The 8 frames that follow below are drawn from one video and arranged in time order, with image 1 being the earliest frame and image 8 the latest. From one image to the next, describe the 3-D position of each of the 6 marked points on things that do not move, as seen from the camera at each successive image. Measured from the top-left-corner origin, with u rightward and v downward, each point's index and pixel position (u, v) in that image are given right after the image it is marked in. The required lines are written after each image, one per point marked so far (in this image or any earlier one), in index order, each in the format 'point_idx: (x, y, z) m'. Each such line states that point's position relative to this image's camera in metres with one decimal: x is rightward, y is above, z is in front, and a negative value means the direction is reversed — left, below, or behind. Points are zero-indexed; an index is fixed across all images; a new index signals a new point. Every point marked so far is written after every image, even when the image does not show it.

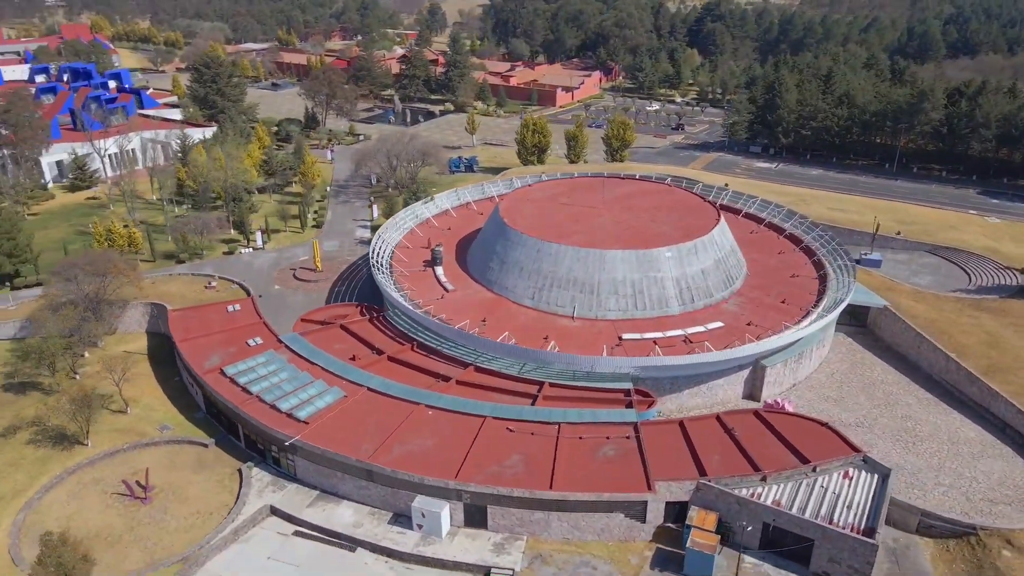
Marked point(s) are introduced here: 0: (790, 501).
0: (+7.4, -5.8, +19.8) m
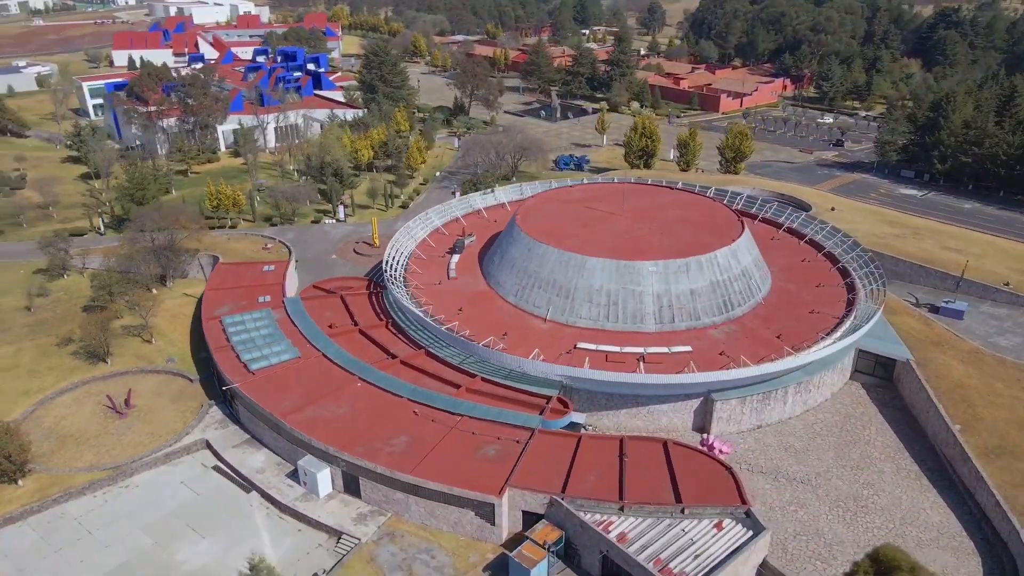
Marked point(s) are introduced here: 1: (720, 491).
0: (+3.1, -6.3, +18.7) m
1: (+5.5, -5.5, +19.9) m
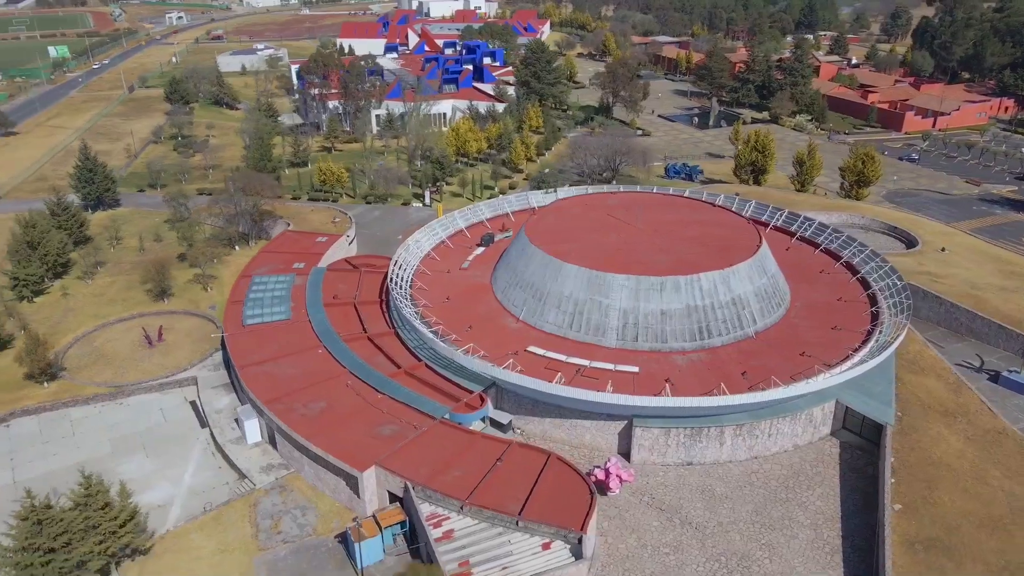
0: (-1.3, -6.4, +18.8) m
1: (+1.4, -5.9, +19.3) m
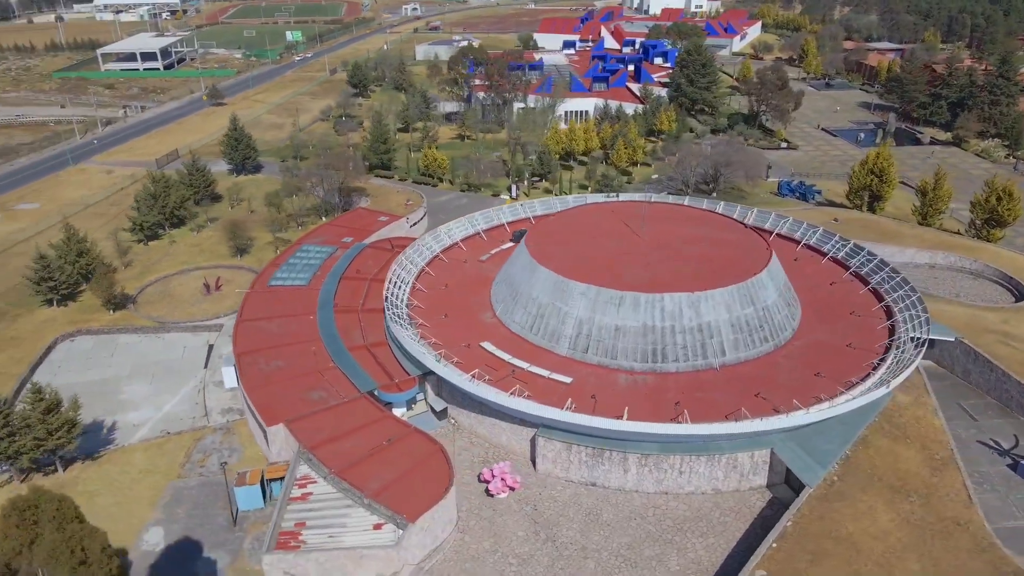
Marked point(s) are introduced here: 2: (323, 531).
0: (-5.5, -5.8, +20.2) m
1: (-2.7, -5.7, +19.8) m
2: (-4.9, -6.3, +19.2) m
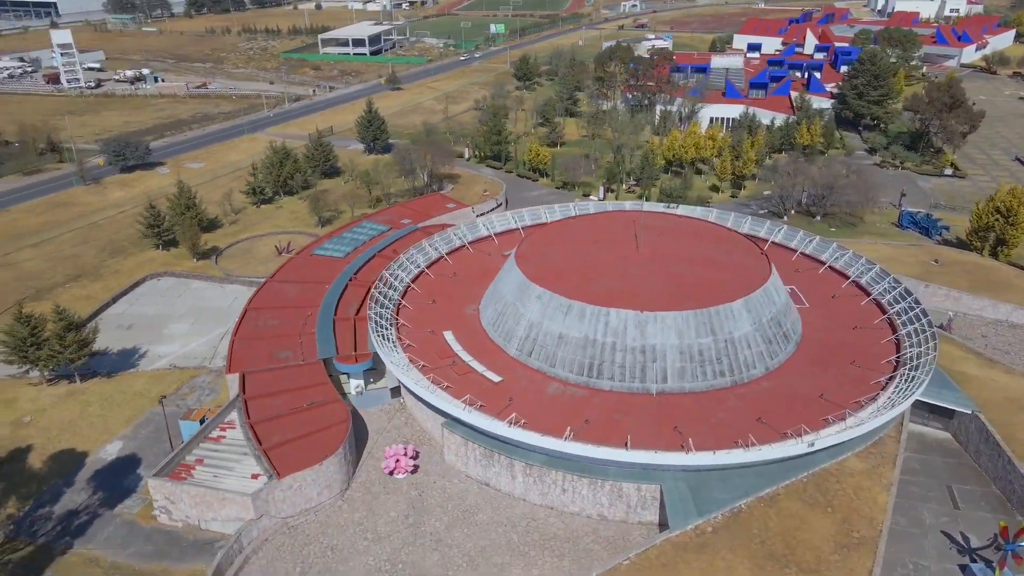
0: (-8.9, -4.8, +22.6) m
1: (-6.4, -5.0, +21.5) m
2: (-8.7, -5.3, +21.5) m
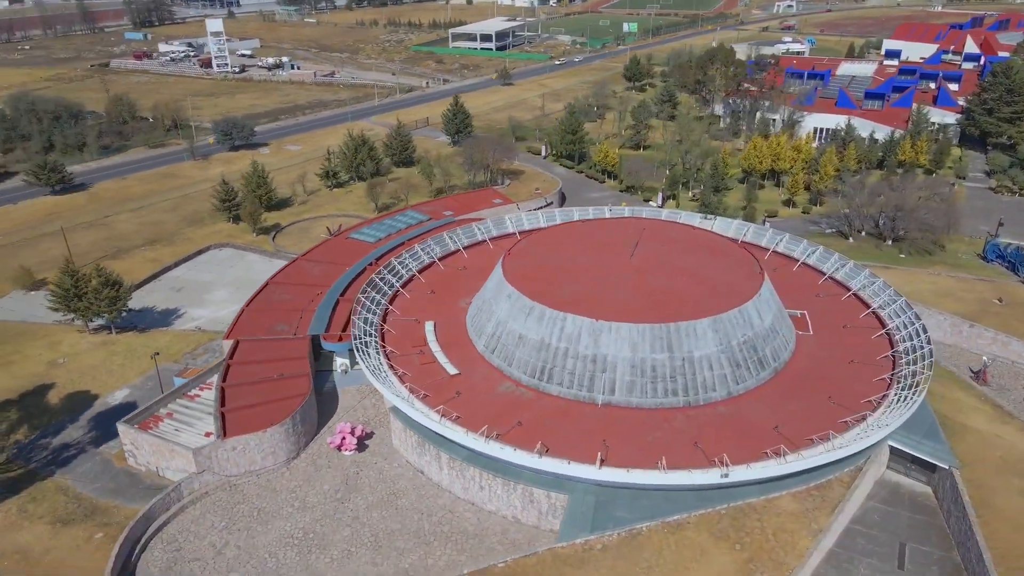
0: (-10.7, -3.8, +24.8) m
1: (-8.4, -4.3, +23.2) m
2: (-10.8, -4.4, +23.7) m
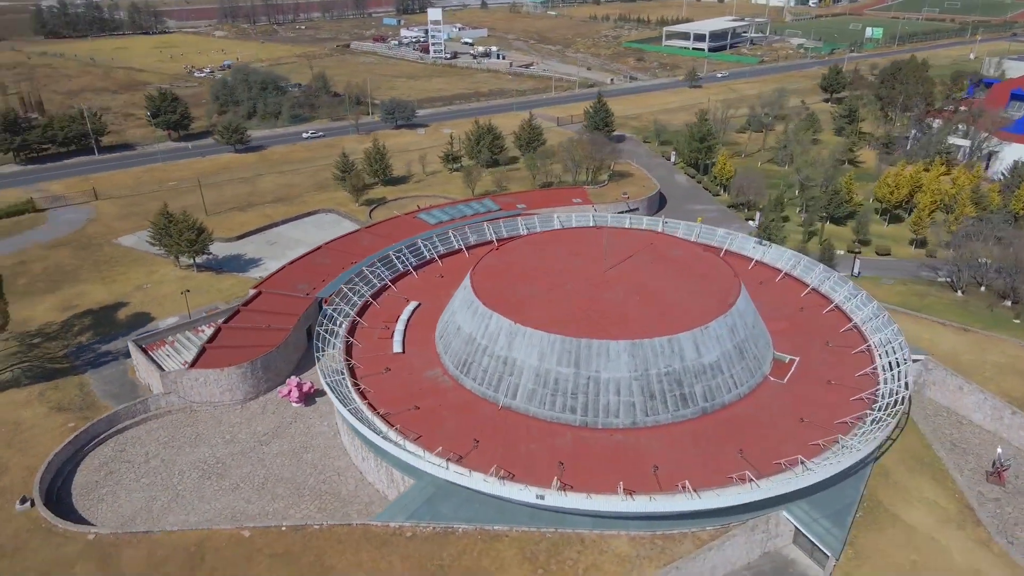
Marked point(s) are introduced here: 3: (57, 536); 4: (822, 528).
0: (-12.4, -1.9, +28.9) m
1: (-10.8, -2.6, +26.7) m
2: (-12.9, -2.4, +27.9) m
3: (-12.4, -6.7, +20.0) m
4: (+7.9, -6.1, +18.8) m
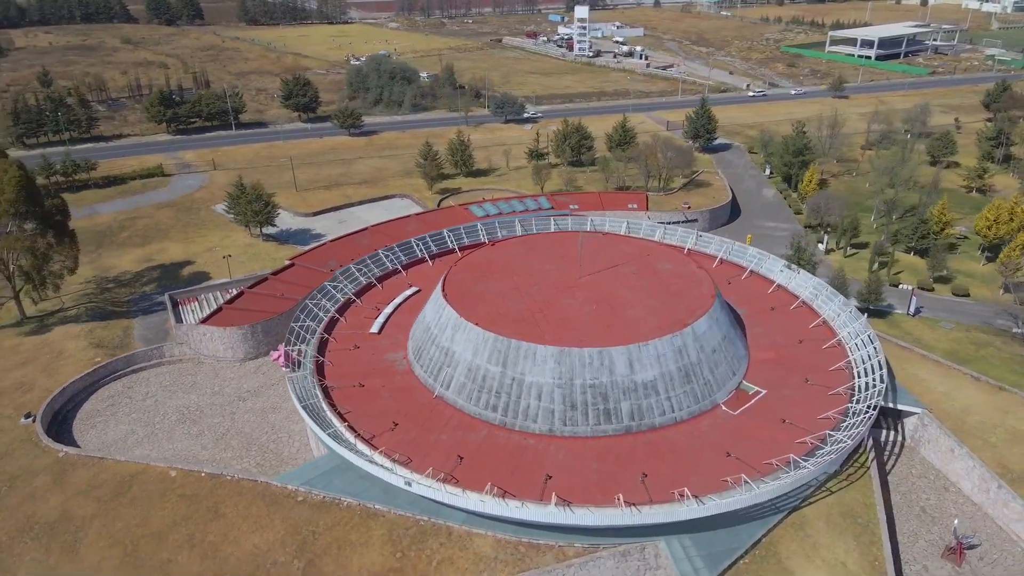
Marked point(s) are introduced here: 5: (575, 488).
0: (-12.5, -0.4, +32.1) m
1: (-11.6, -1.3, +29.6) m
2: (-13.3, -0.8, +31.2) m
3: (-15.1, -5.1, +23.5) m
4: (+4.3, -6.7, +17.7) m
5: (+1.8, -5.3, +19.8) m
